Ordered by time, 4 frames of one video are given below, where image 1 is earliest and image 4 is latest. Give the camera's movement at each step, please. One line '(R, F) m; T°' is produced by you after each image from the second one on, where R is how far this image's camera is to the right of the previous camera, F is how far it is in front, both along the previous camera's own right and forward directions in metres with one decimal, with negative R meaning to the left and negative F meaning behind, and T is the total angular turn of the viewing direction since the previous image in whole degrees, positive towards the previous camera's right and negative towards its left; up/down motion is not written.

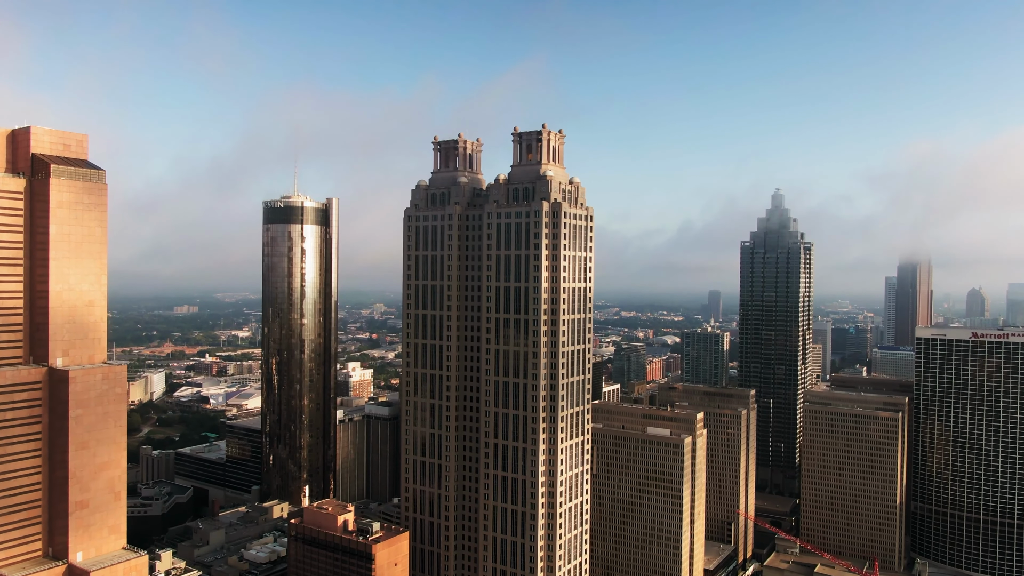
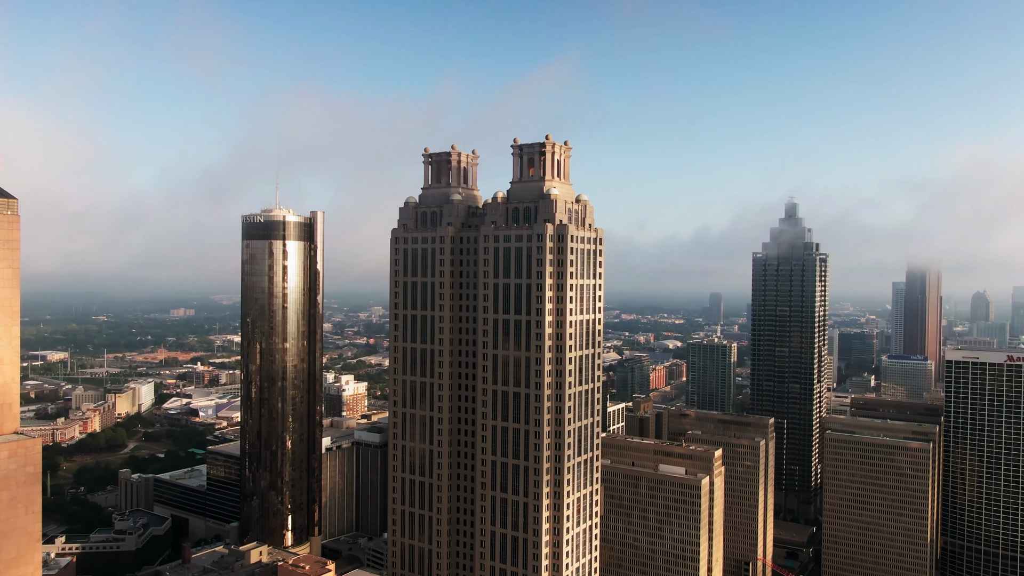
(0.0, +9.2) m; 0°
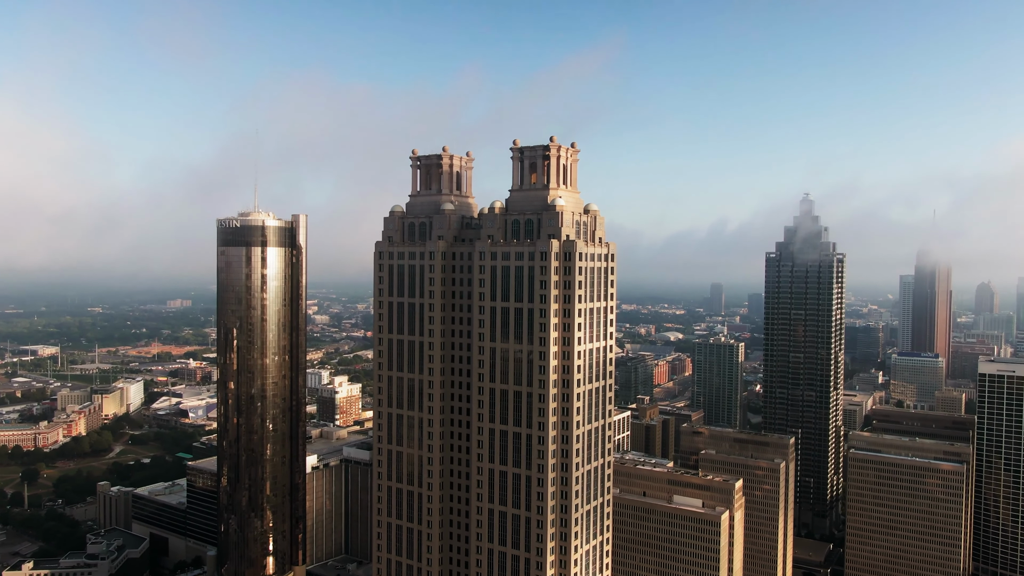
(0.0, +9.2) m; 0°
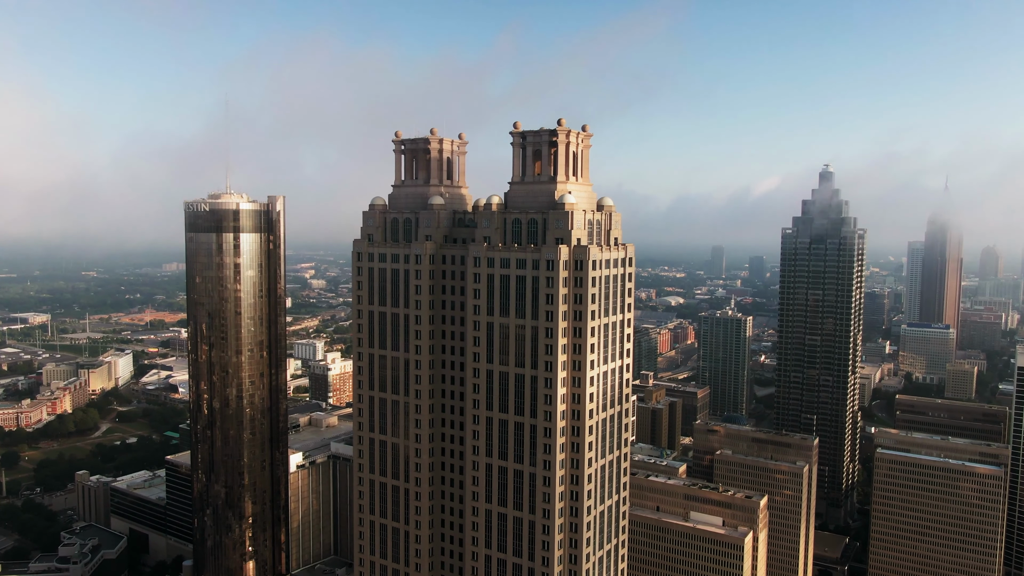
(-0.1, +10.2) m; 0°
